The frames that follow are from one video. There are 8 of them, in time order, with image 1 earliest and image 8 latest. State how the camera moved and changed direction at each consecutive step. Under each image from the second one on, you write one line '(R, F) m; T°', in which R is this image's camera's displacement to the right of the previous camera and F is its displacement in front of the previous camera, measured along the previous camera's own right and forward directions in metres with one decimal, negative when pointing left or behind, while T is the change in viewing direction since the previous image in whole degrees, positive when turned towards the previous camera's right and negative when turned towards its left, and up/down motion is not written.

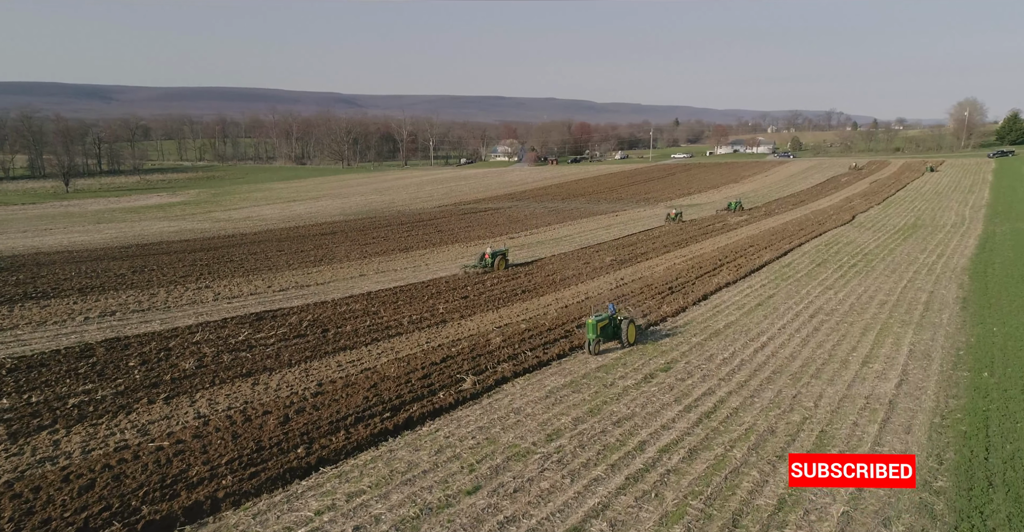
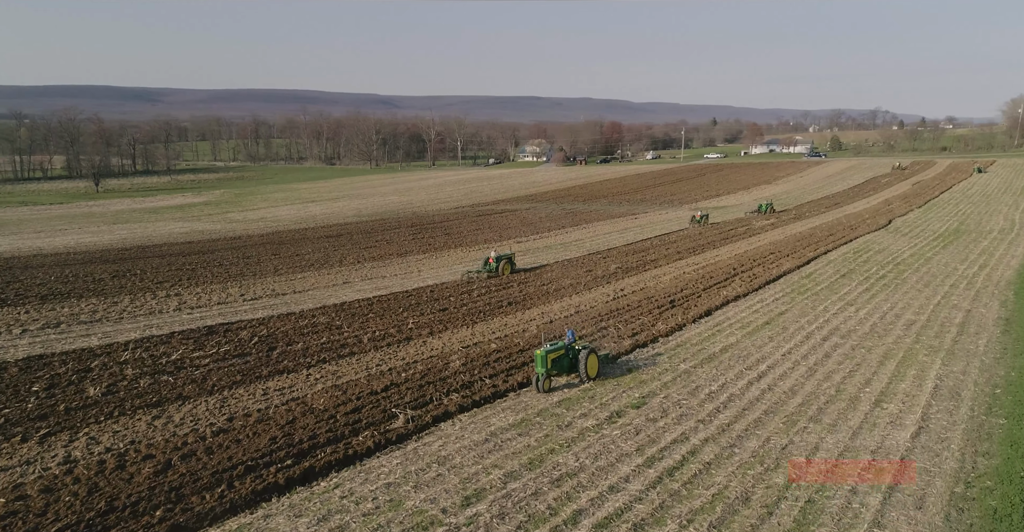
(+1.3, +1.8) m; -3°
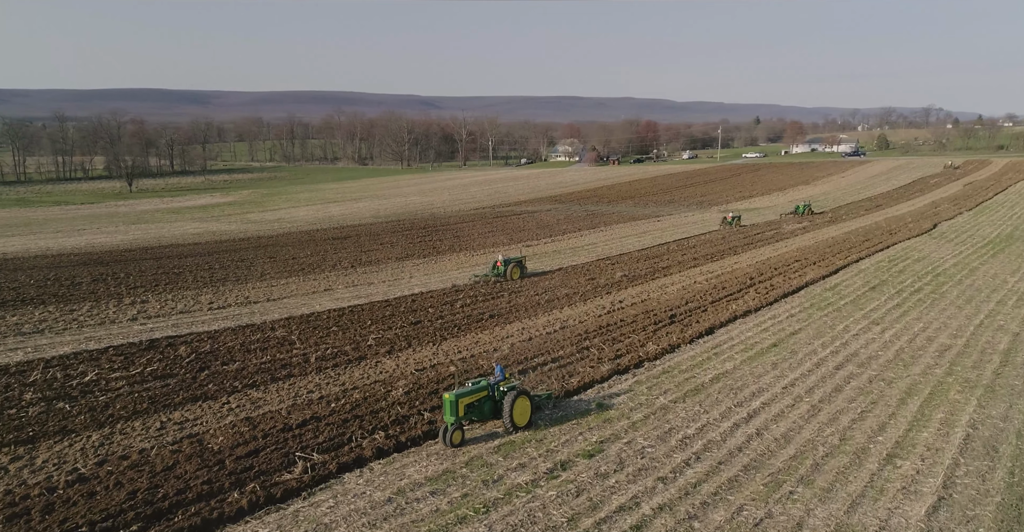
(+1.3, +1.9) m; -3°
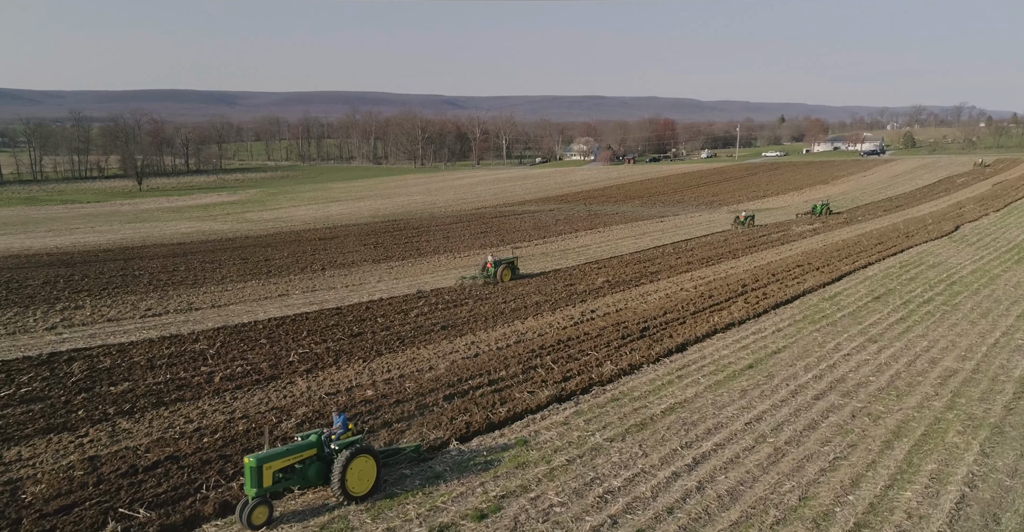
(+1.4, +1.8) m; -2°
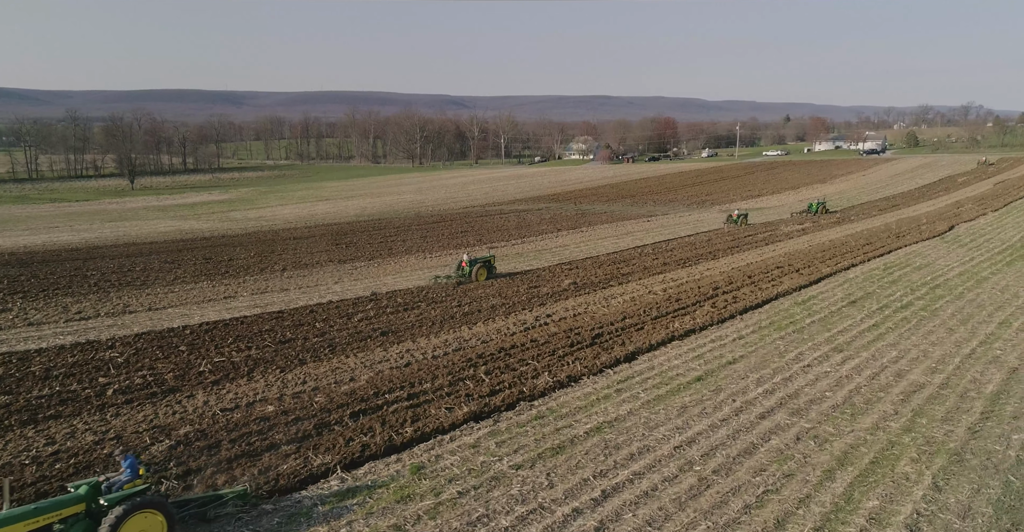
(+1.2, +1.0) m; 0°
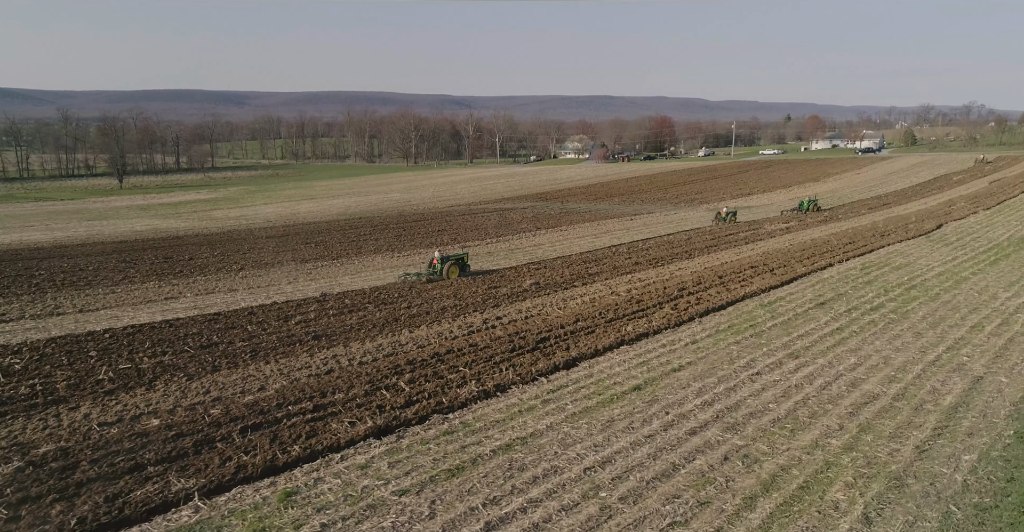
(+1.1, +0.9) m; 0°
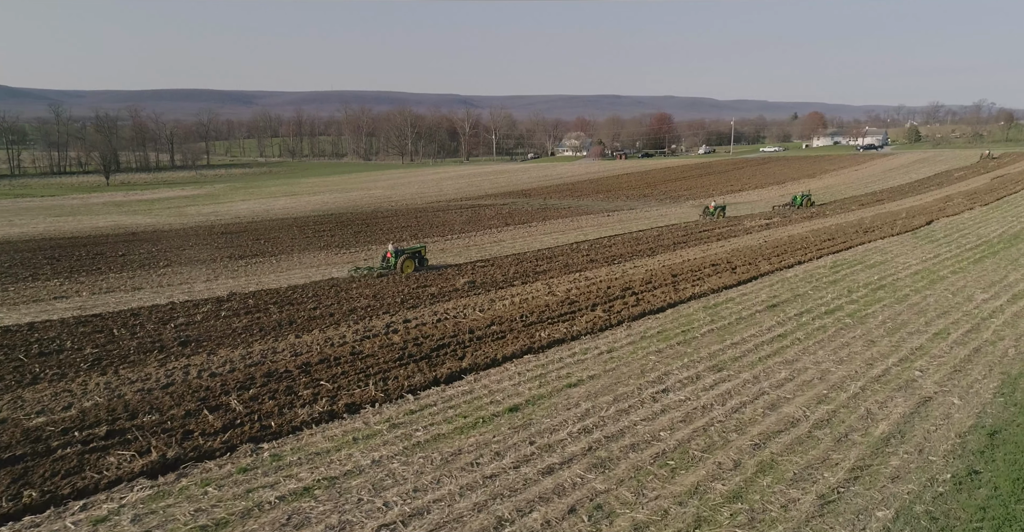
(+1.7, +1.7) m; -1°
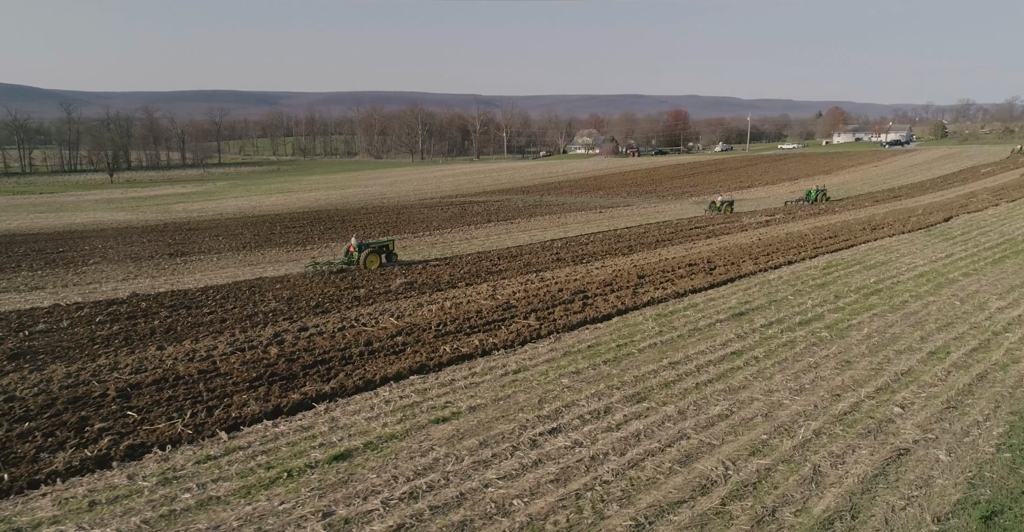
(+1.6, +2.2) m; -2°
